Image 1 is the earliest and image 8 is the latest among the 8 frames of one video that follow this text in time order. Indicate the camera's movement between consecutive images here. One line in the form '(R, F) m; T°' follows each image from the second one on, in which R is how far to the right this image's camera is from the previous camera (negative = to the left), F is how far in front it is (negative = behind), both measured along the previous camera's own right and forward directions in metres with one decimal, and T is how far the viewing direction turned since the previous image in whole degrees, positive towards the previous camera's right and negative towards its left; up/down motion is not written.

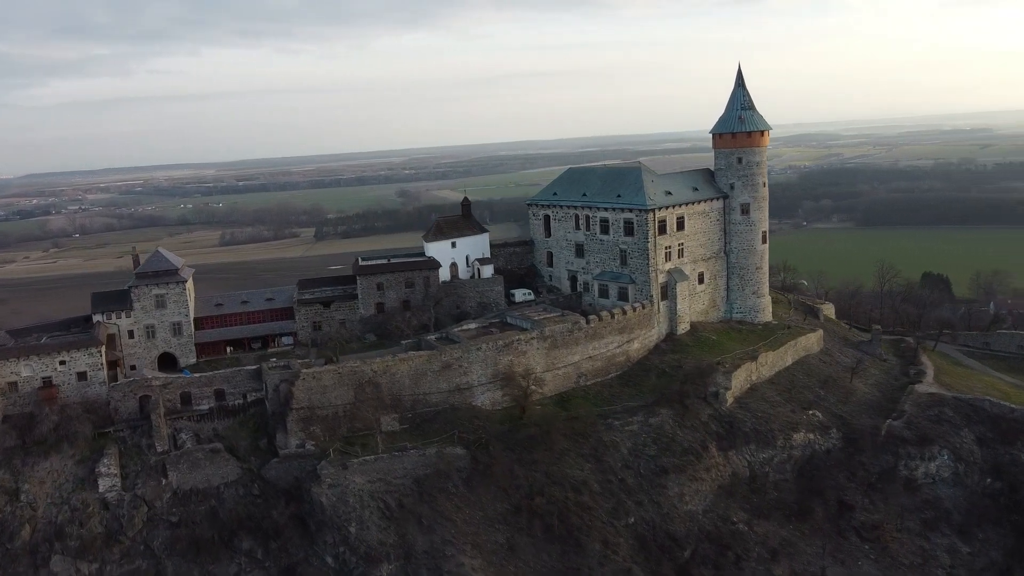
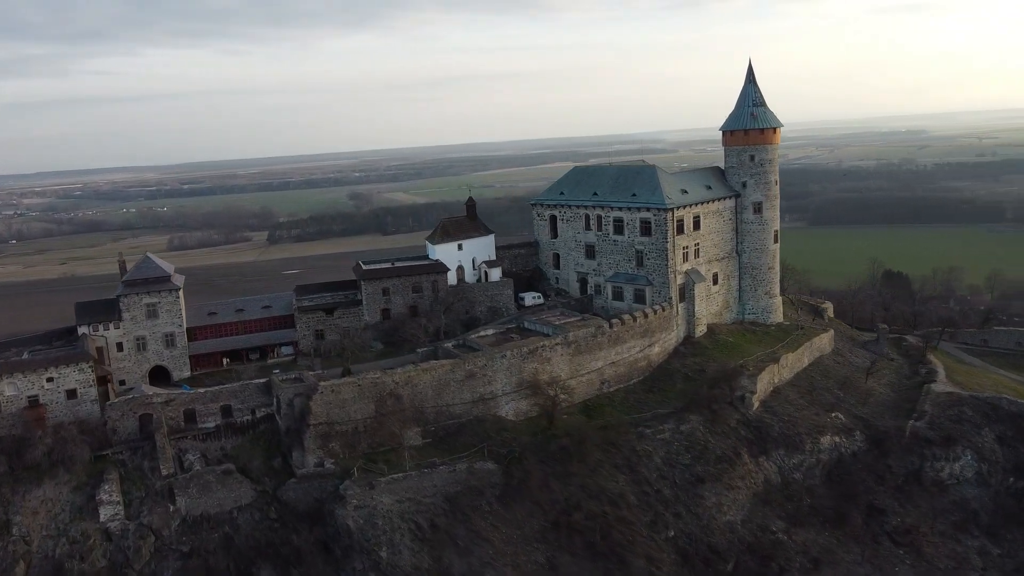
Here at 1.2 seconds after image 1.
(-2.4, +1.5) m; +3°
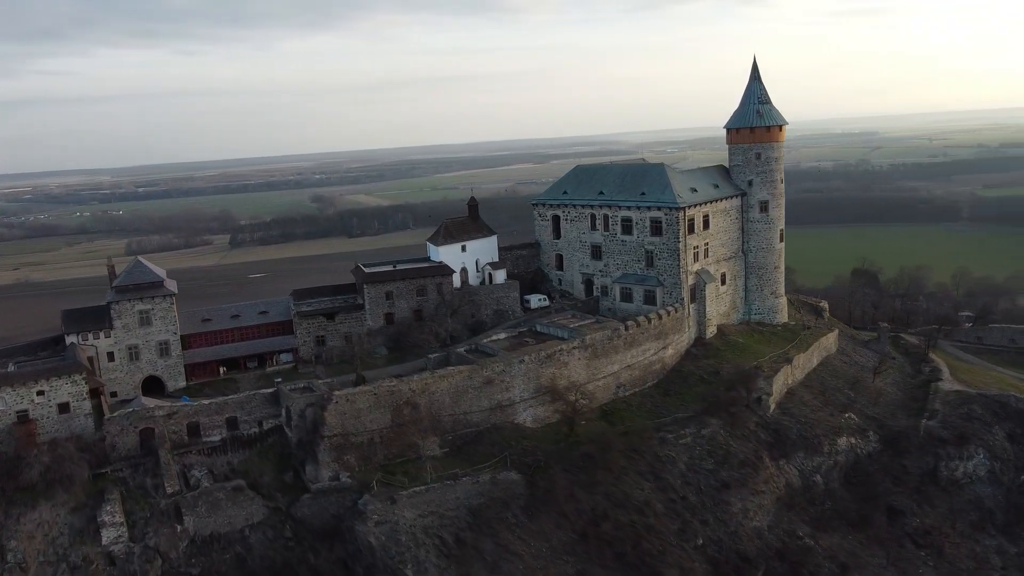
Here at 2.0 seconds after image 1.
(-1.8, +1.0) m; +3°
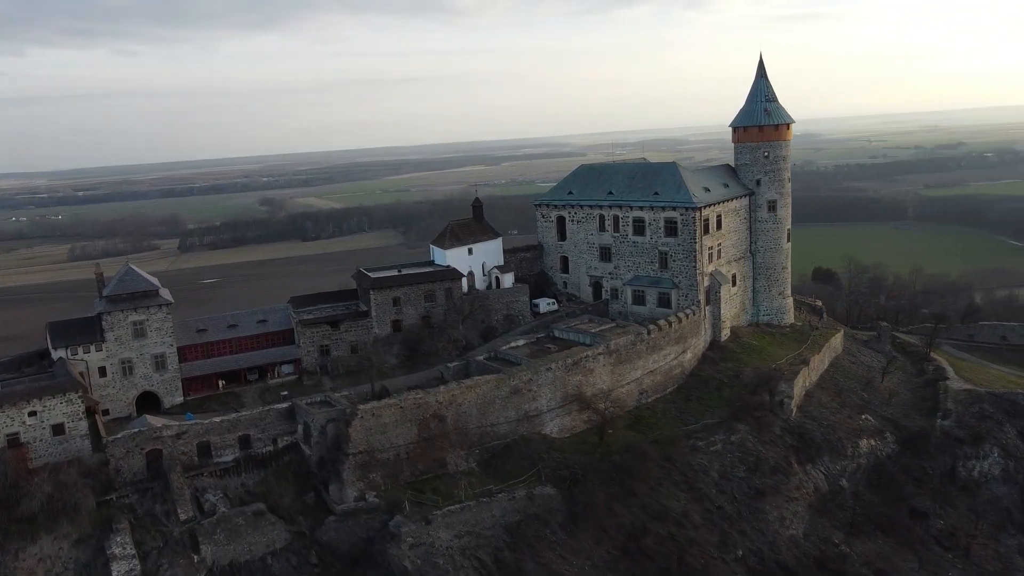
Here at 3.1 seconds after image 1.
(-2.3, +1.2) m; +3°
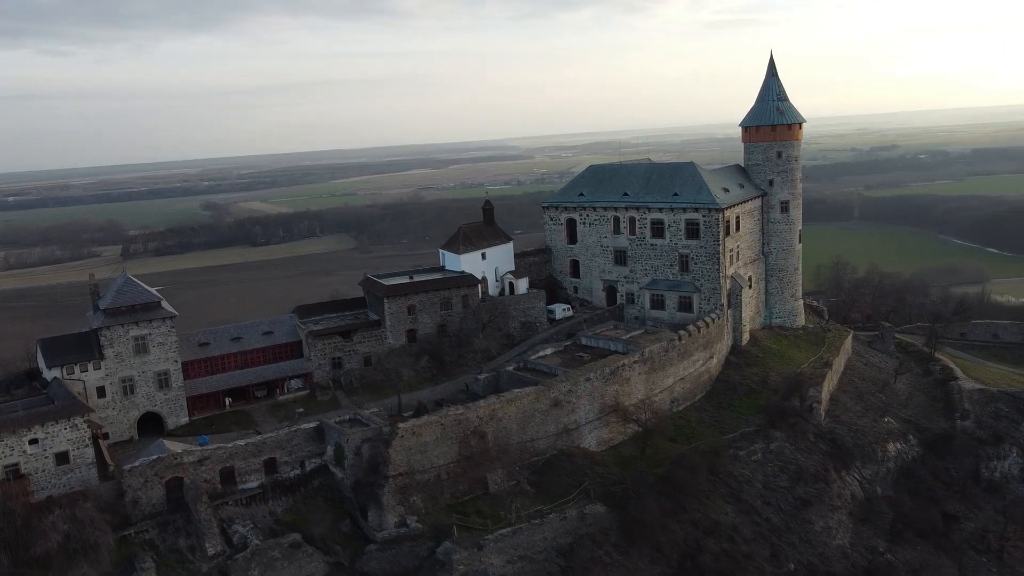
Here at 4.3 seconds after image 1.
(-2.6, +1.4) m; +4°
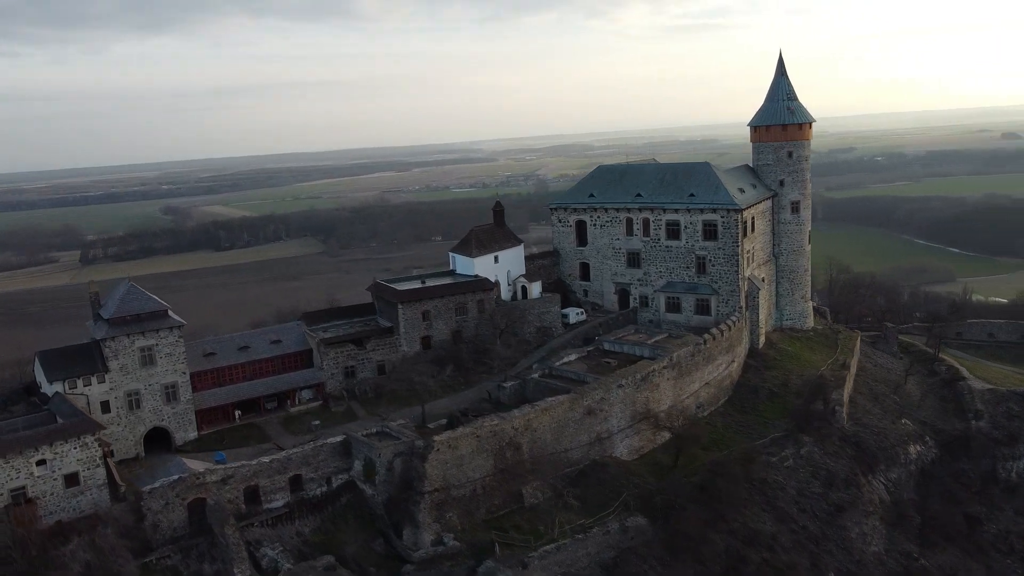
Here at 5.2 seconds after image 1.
(-1.8, +0.9) m; +2°
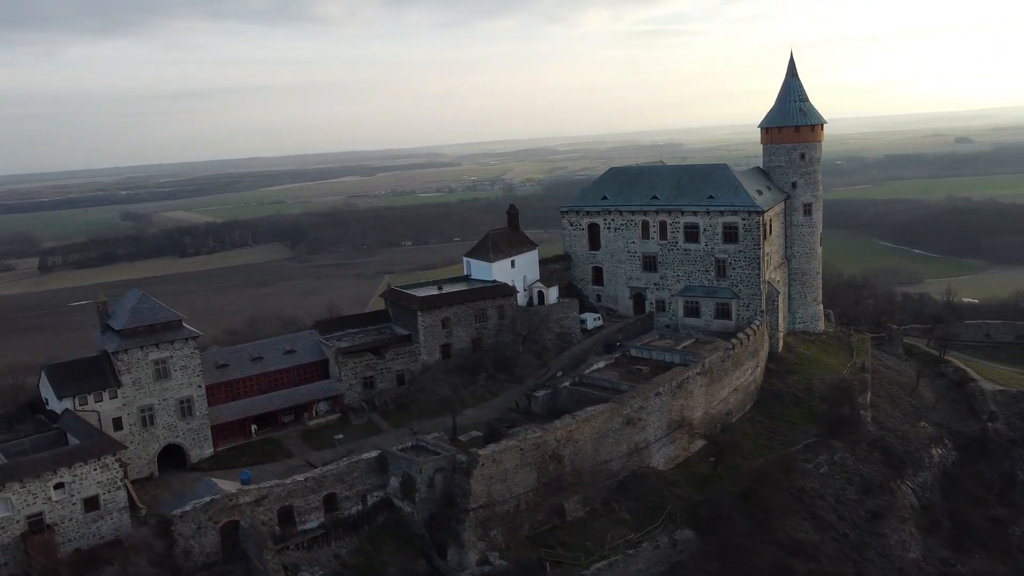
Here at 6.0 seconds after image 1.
(-1.9, +0.8) m; +2°
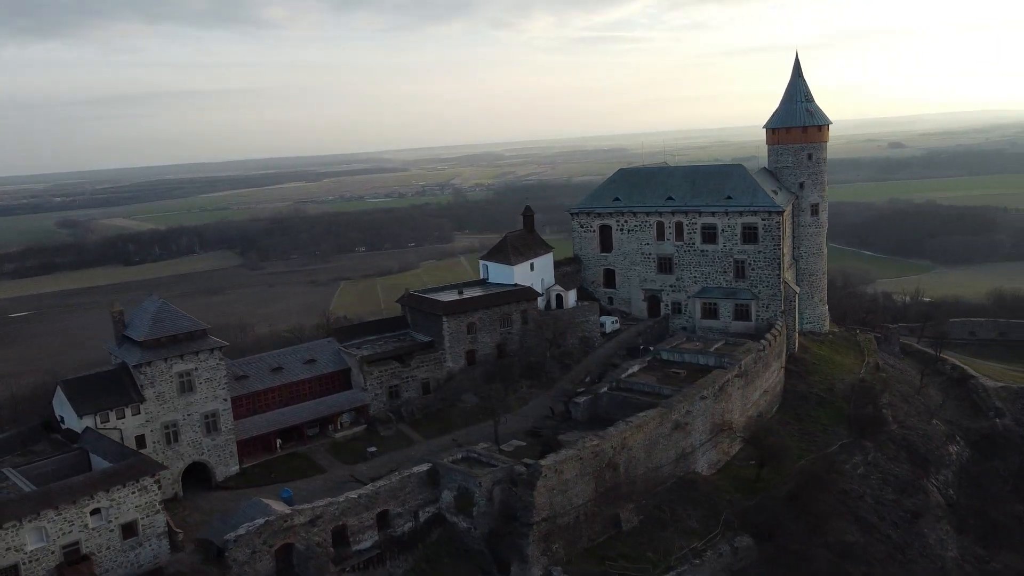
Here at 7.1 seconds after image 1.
(-2.5, +0.8) m; +4°
